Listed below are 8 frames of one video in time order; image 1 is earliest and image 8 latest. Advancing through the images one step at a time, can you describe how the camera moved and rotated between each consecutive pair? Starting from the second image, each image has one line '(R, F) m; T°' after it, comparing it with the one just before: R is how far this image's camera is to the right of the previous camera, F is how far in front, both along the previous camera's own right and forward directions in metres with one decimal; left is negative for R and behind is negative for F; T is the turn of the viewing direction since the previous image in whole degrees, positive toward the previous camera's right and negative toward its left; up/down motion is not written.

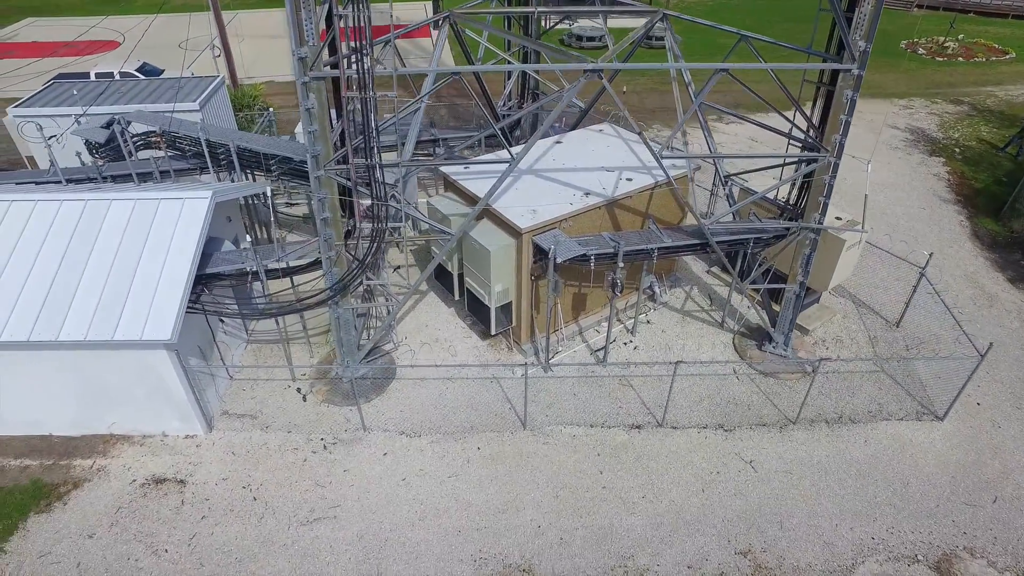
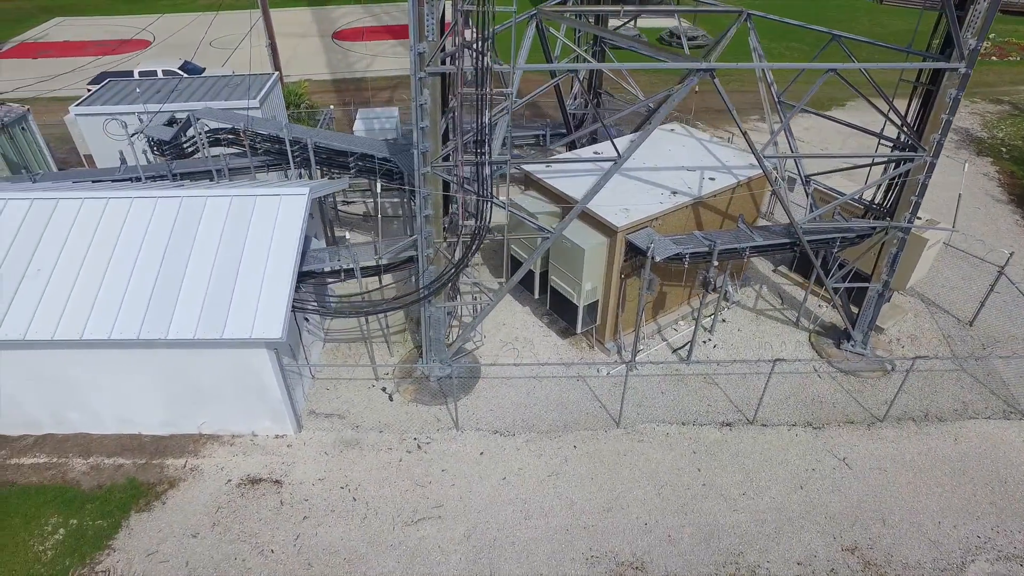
(-1.9, 0.0) m; 0°
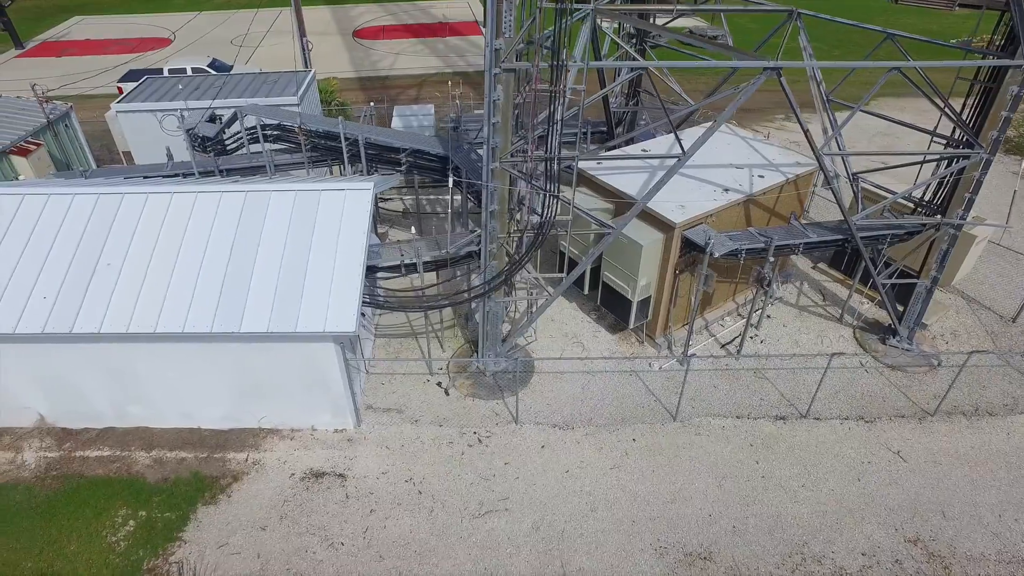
(-1.2, -0.1) m; 0°
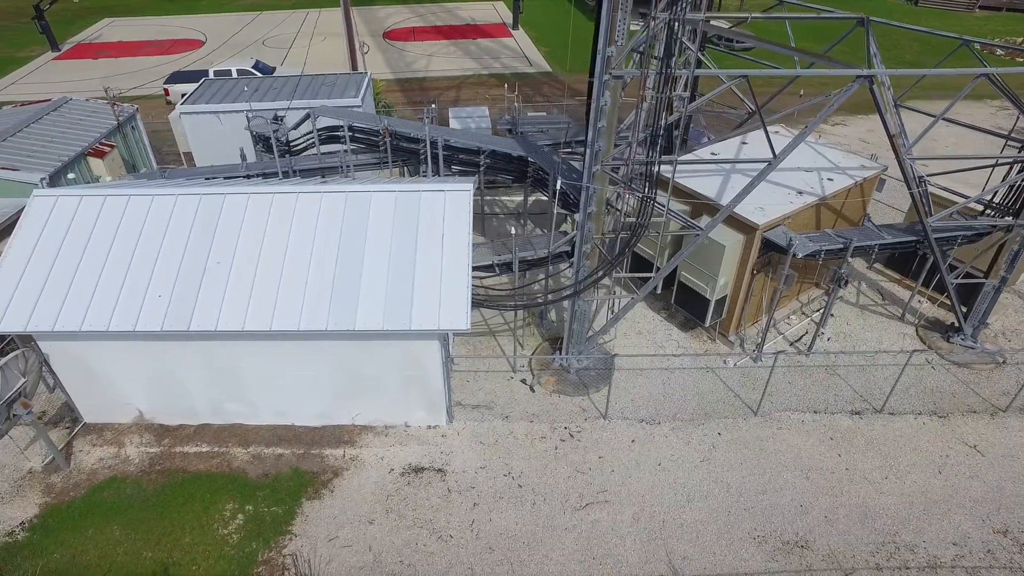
(-1.9, -0.3) m; 0°
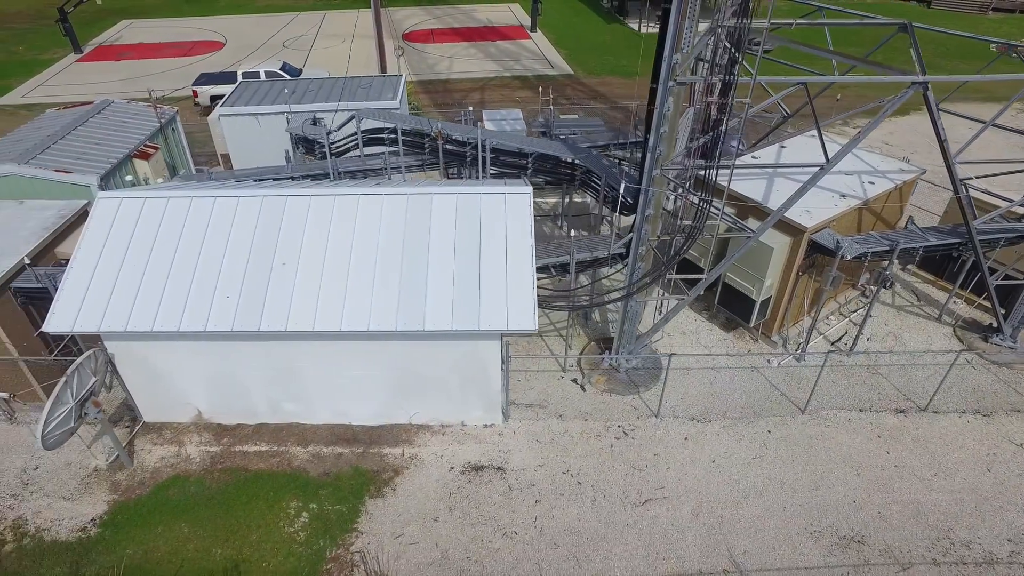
(-1.2, -0.2) m; 0°
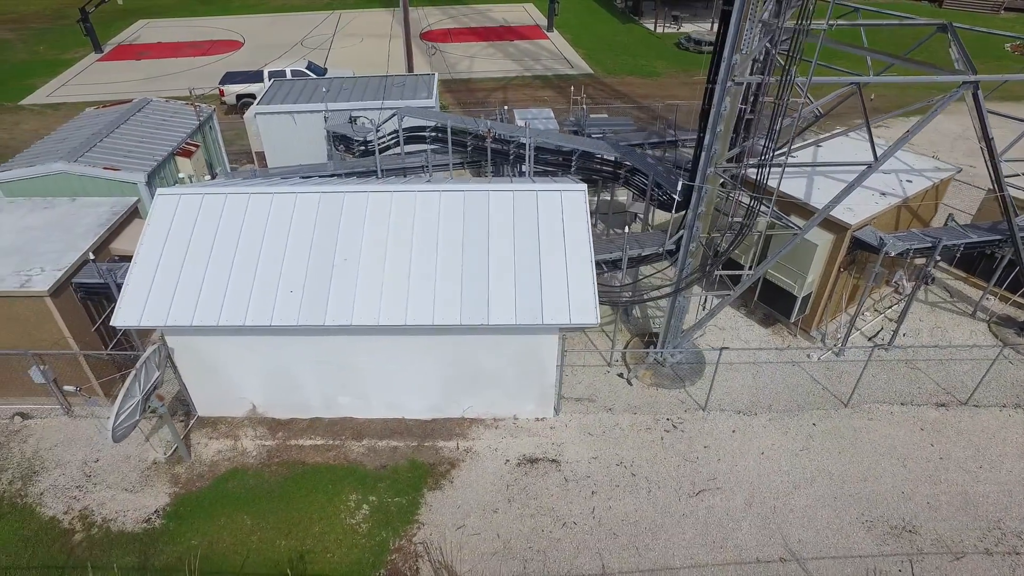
(-1.1, -0.2) m; 0°
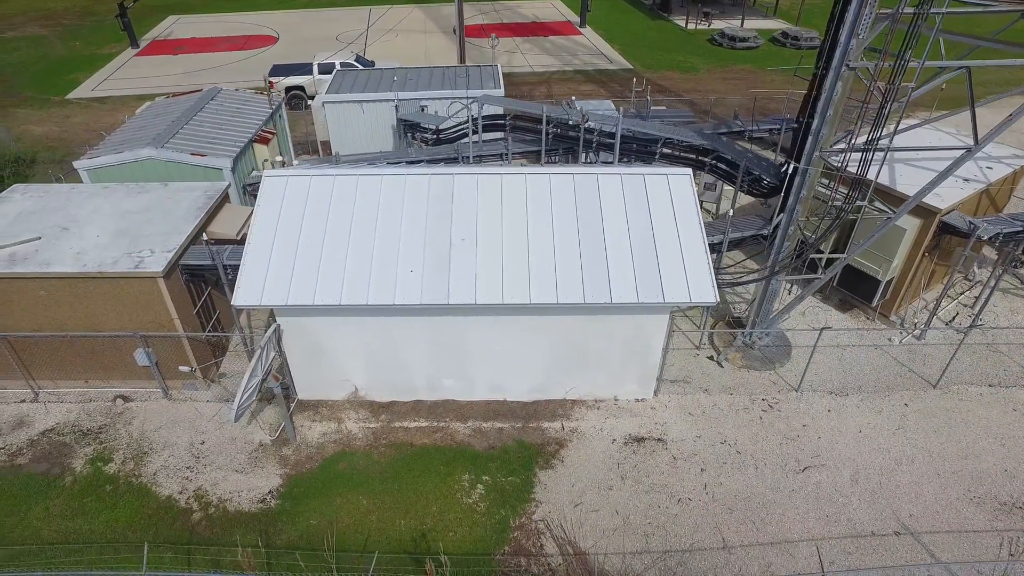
(-2.2, -0.1) m; +1°
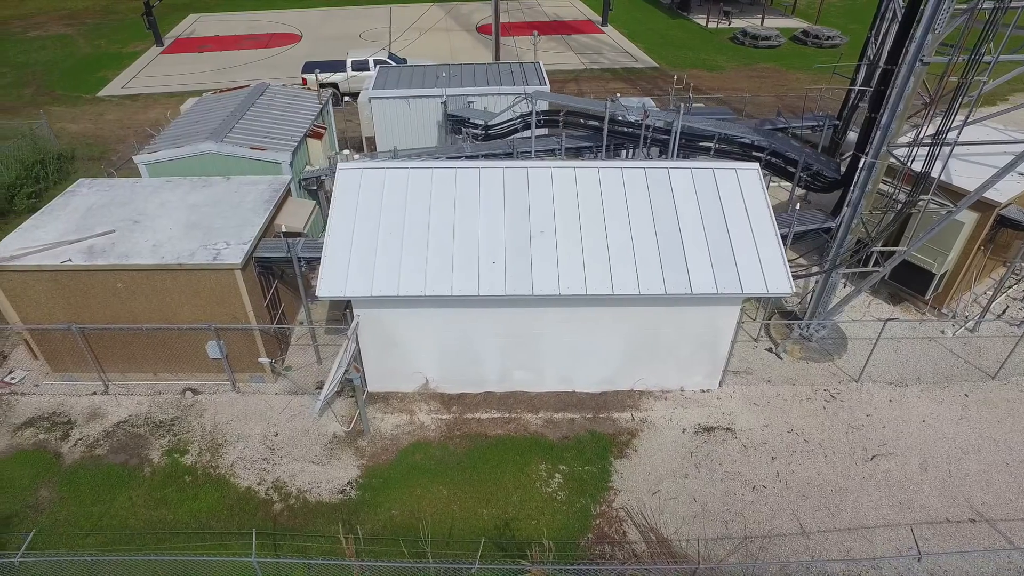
(-1.5, -0.1) m; 0°
